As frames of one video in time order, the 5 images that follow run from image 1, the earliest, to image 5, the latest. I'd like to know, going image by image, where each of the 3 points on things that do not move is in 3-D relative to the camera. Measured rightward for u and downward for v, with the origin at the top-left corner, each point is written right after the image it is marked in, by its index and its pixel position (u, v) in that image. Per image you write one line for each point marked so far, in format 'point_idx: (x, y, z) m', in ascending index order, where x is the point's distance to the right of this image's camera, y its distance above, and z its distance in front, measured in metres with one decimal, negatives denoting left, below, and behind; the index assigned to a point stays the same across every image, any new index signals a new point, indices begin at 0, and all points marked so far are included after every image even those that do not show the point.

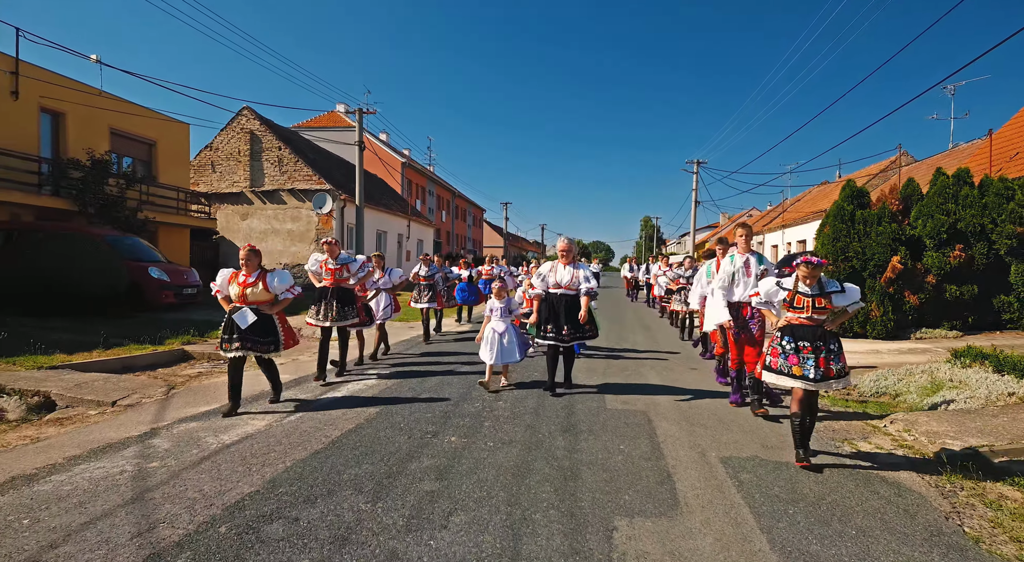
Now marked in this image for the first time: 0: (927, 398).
0: (+4.1, -1.2, +6.1) m
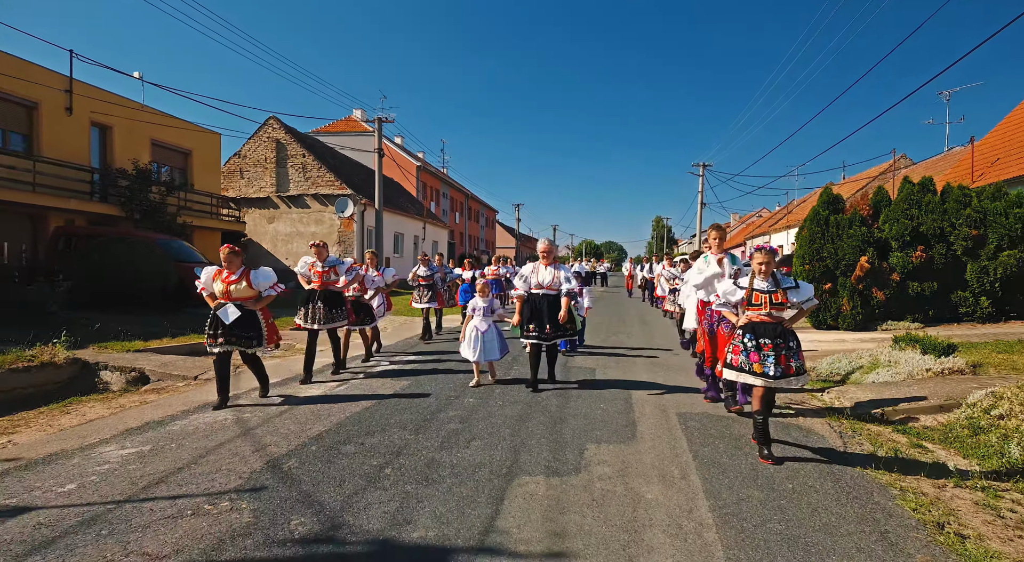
0: (+4.2, -1.1, +7.3) m
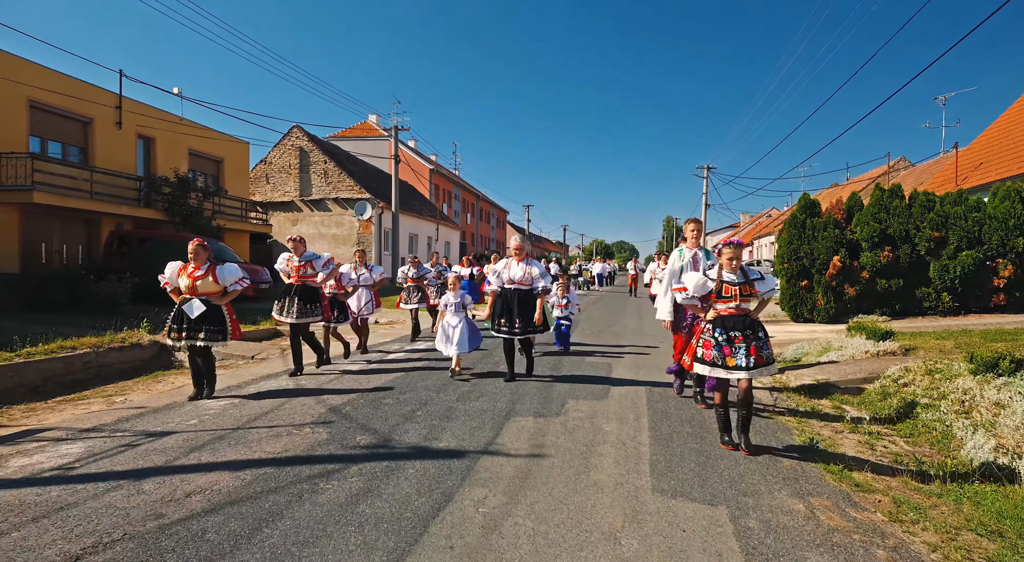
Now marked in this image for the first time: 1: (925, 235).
0: (+4.3, -1.1, +8.6) m
1: (+8.1, +0.9, +12.1) m
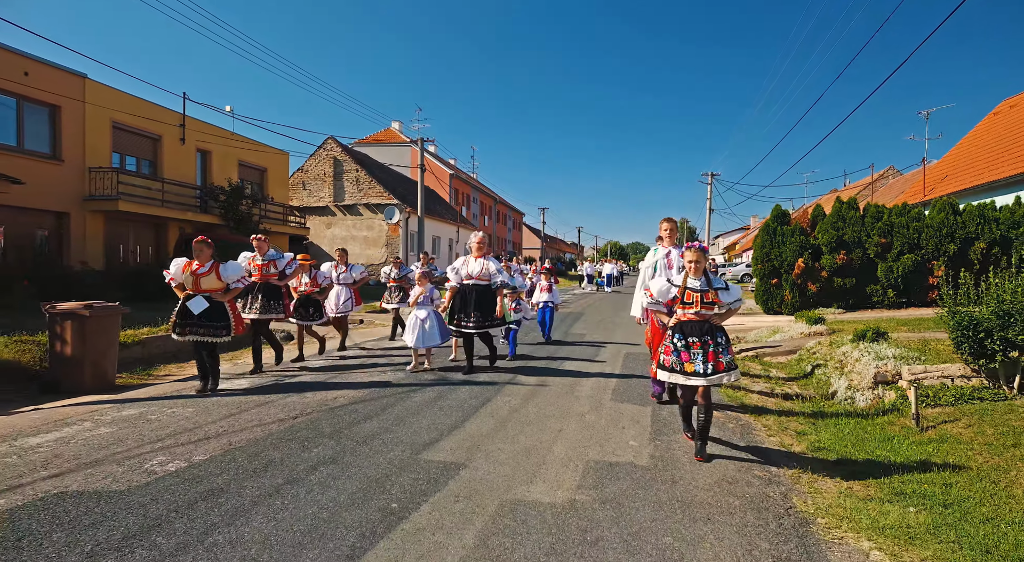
0: (+4.5, -1.0, +10.9) m
1: (+8.4, +0.9, +14.3) m
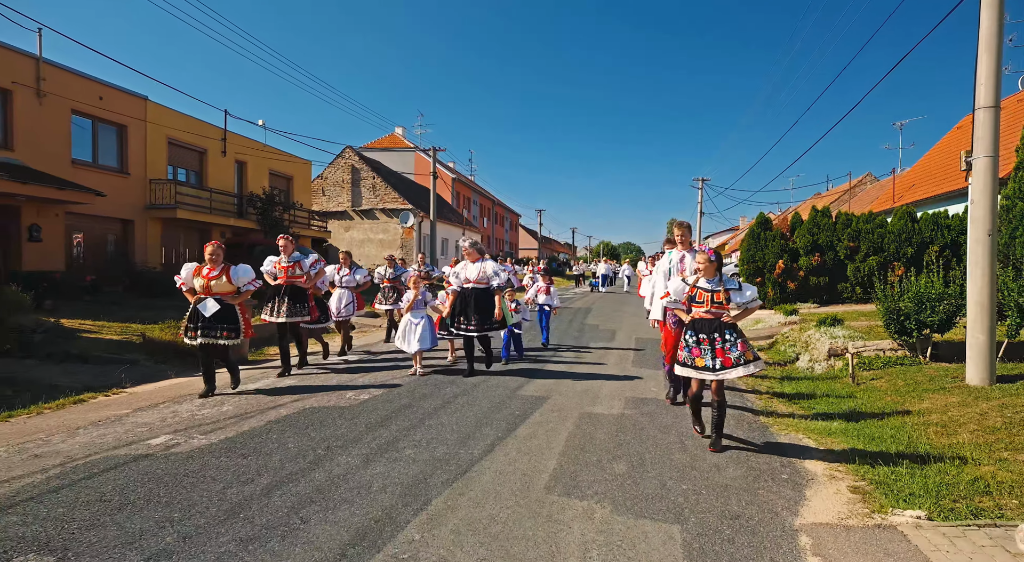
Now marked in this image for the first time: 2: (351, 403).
0: (+5.1, -1.0, +13.2) m
1: (+9.0, +1.0, +16.6) m
2: (-1.5, -1.1, +5.7) m
